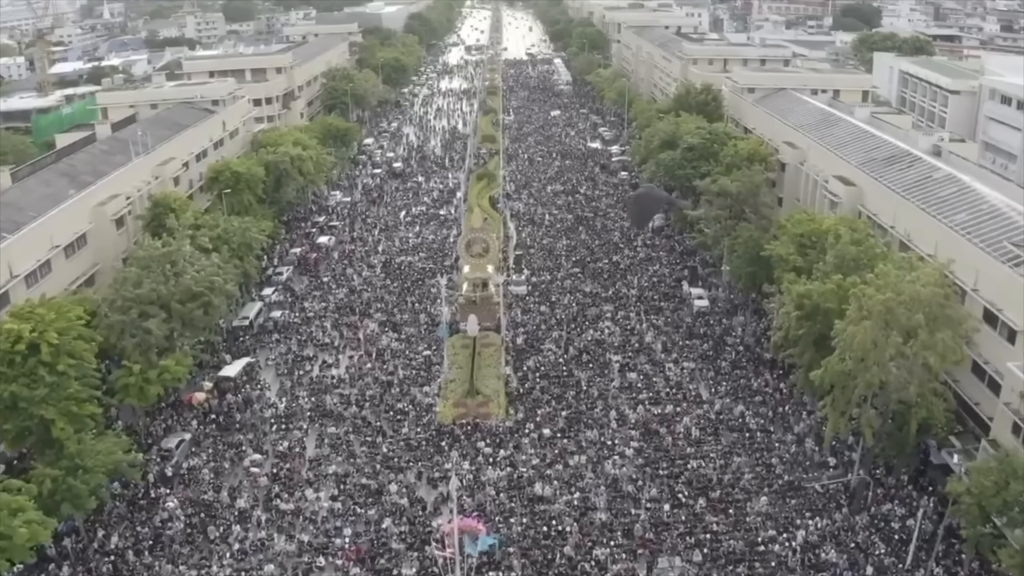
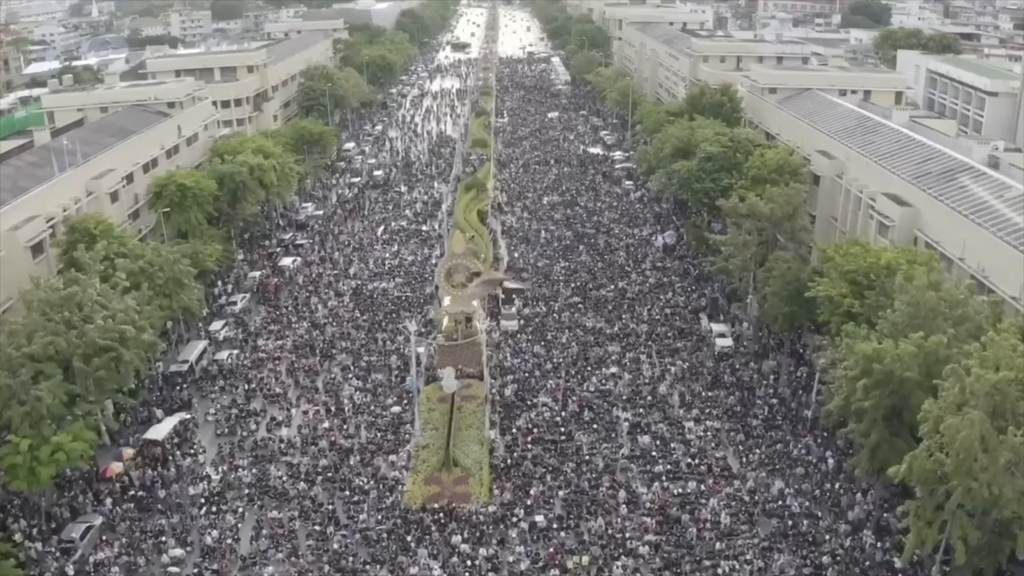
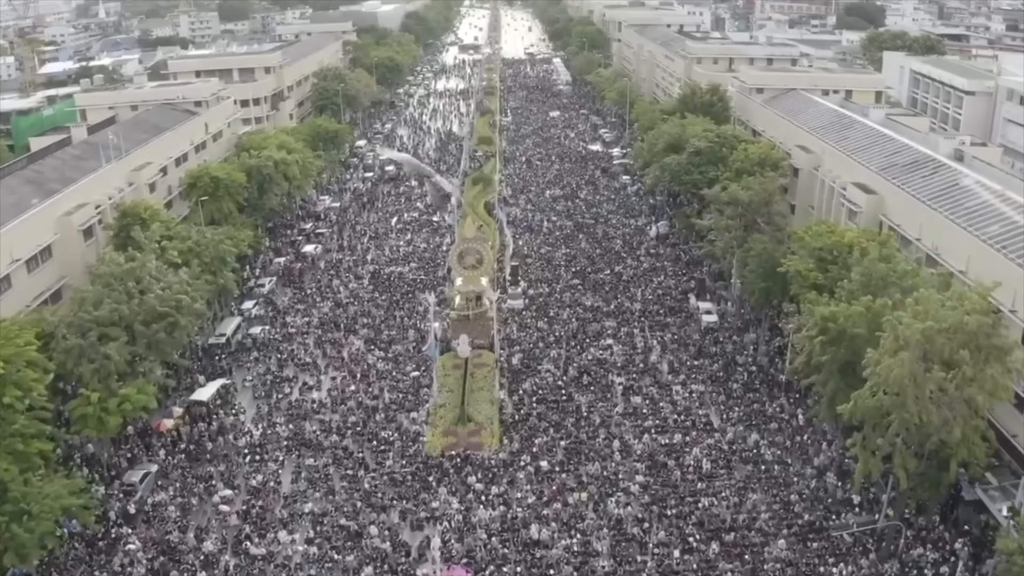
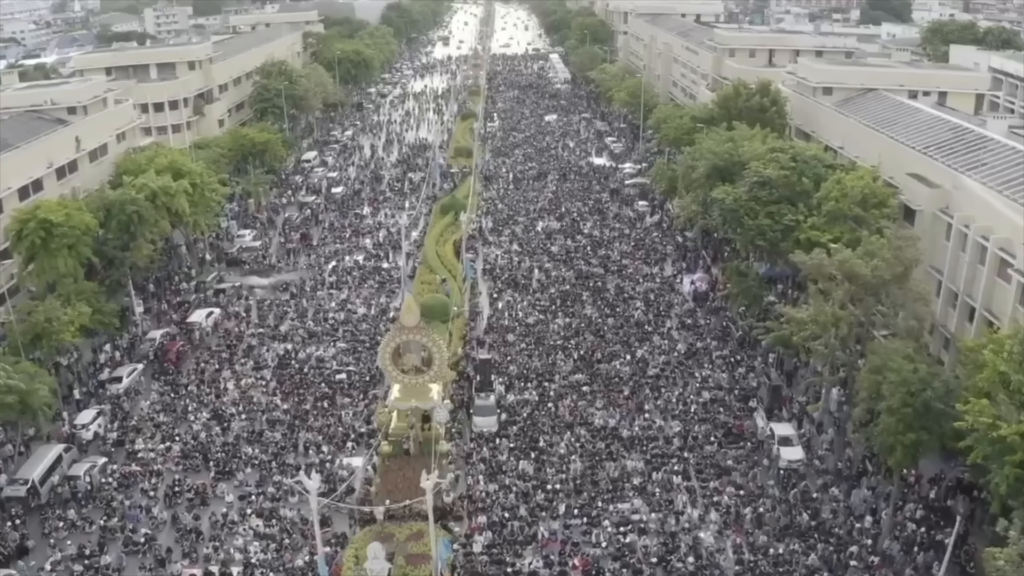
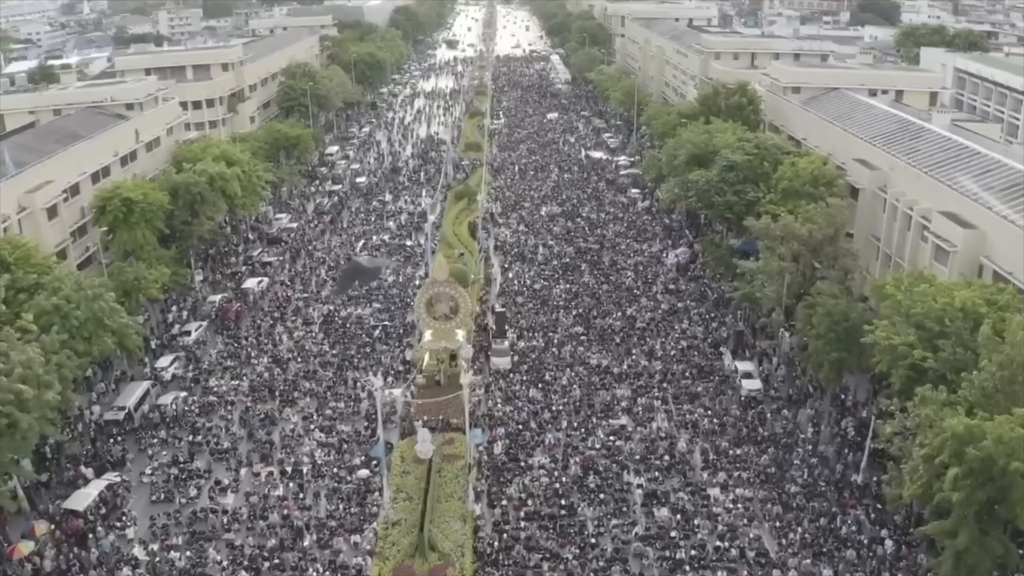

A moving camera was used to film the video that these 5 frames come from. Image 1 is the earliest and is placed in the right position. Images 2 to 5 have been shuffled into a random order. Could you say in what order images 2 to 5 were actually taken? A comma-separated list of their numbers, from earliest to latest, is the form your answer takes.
3, 2, 5, 4
